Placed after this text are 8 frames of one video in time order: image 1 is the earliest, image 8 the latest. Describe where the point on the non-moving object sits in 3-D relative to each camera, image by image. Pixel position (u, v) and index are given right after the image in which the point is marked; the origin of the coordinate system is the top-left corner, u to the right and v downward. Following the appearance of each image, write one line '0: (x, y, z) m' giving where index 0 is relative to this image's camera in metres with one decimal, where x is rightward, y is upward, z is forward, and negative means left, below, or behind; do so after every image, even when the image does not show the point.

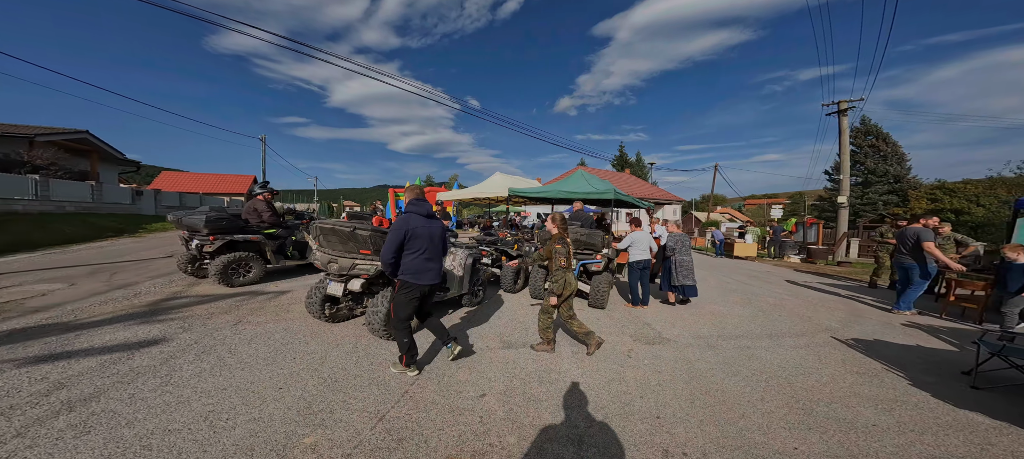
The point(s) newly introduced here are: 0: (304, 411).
0: (-1.4, -1.1, +1.9) m
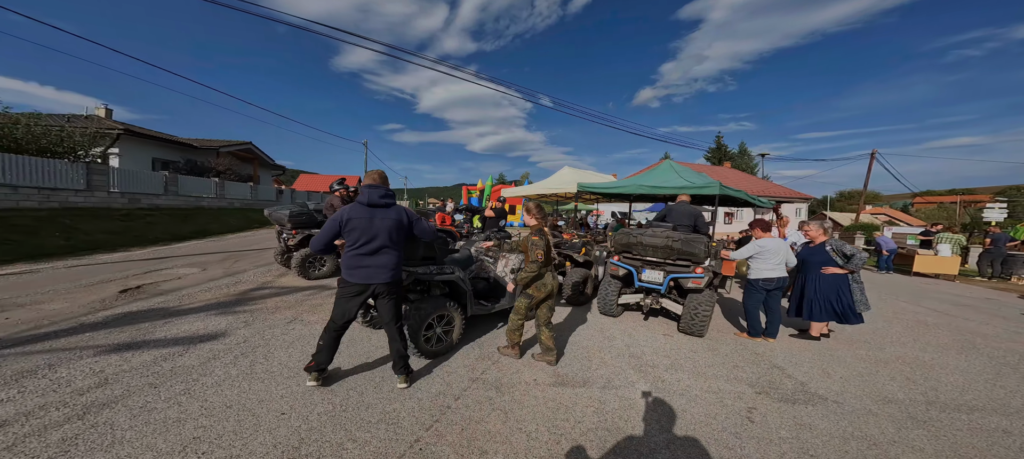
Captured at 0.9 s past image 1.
0: (-1.3, -1.2, +1.6) m
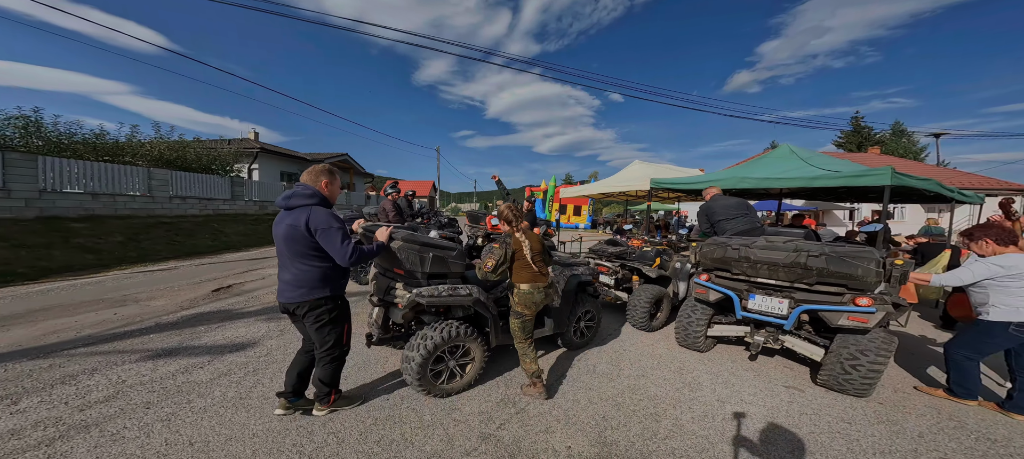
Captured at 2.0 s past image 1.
0: (-1.3, -1.3, +1.2) m
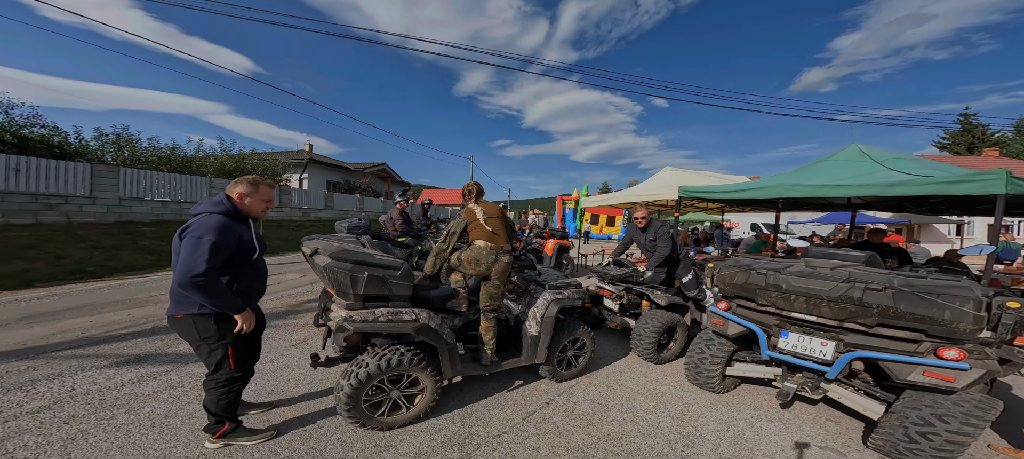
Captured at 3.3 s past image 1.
0: (-1.8, -1.3, +1.1) m
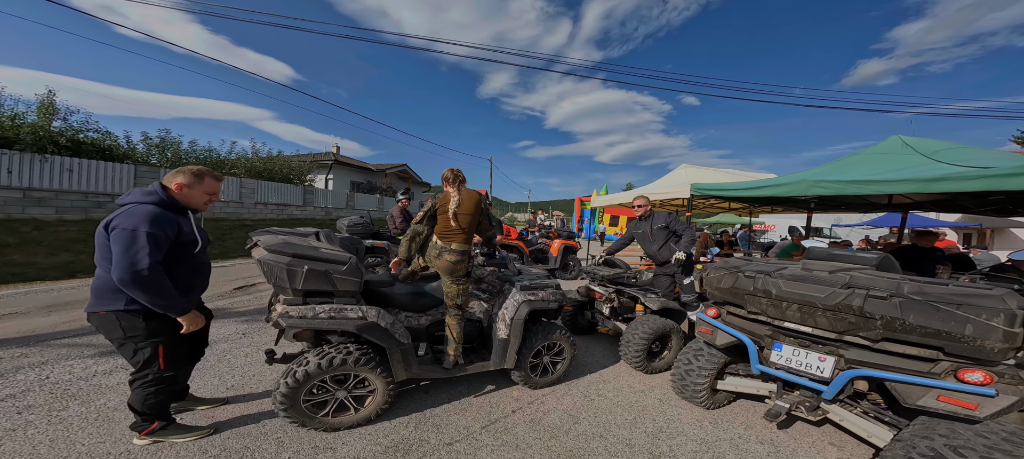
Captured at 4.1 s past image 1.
0: (-2.2, -1.2, +1.1) m
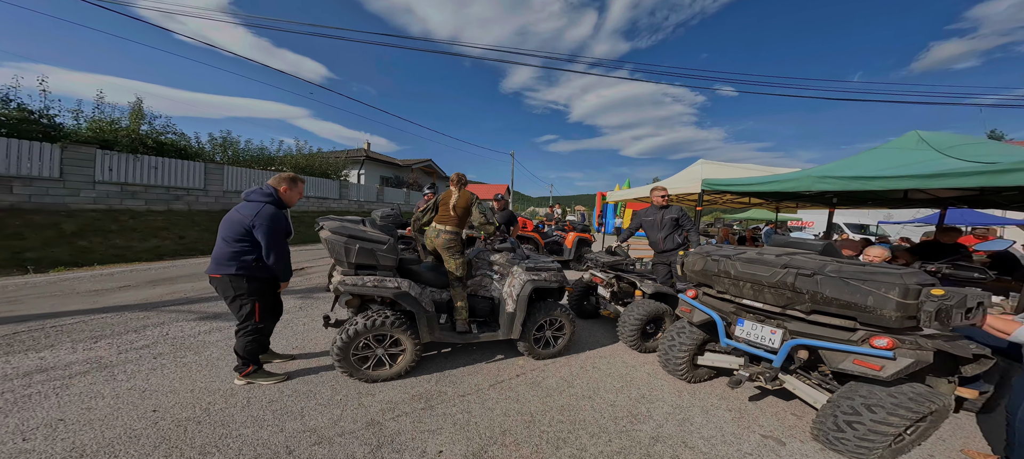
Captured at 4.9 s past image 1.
0: (-2.3, -1.1, +1.7) m
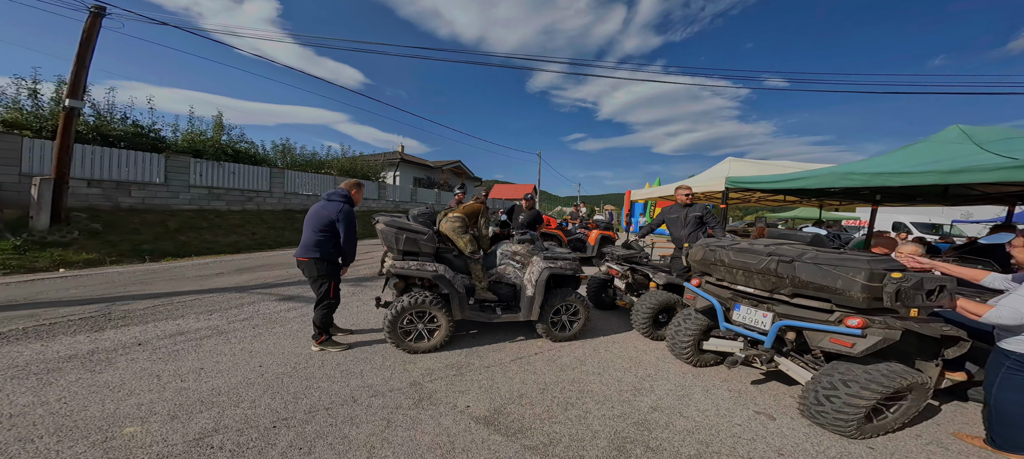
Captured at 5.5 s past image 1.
0: (-2.1, -1.1, +2.2) m
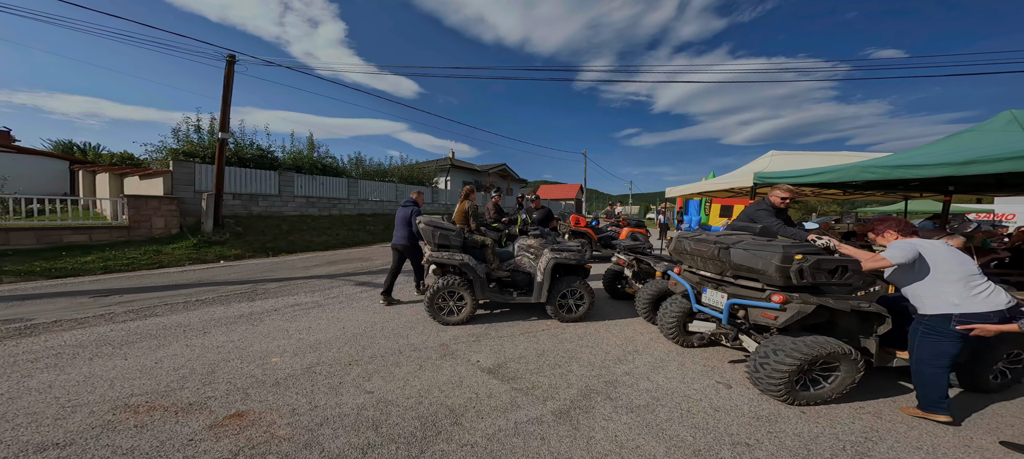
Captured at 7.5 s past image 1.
0: (-2.1, -1.0, +3.3) m
